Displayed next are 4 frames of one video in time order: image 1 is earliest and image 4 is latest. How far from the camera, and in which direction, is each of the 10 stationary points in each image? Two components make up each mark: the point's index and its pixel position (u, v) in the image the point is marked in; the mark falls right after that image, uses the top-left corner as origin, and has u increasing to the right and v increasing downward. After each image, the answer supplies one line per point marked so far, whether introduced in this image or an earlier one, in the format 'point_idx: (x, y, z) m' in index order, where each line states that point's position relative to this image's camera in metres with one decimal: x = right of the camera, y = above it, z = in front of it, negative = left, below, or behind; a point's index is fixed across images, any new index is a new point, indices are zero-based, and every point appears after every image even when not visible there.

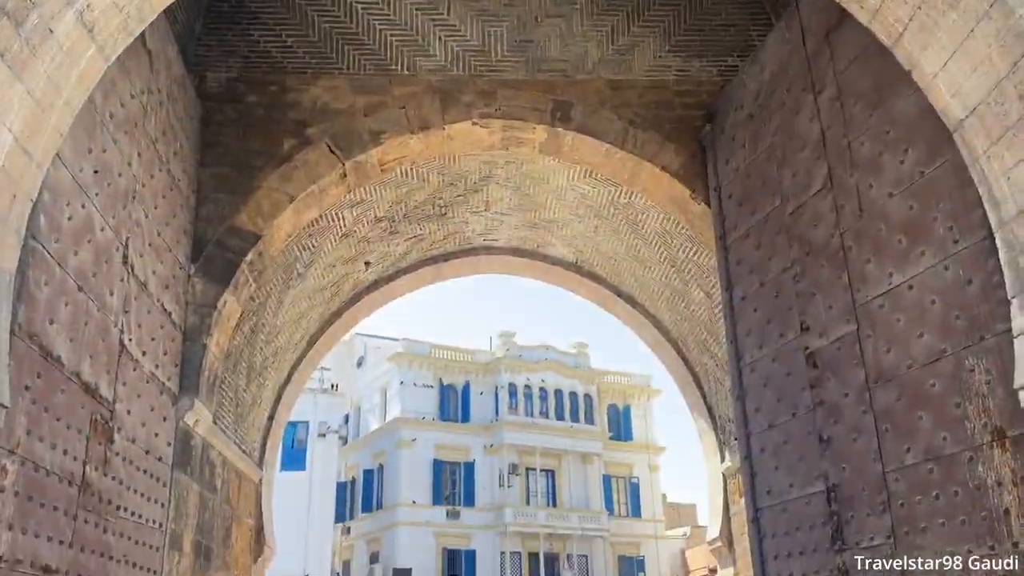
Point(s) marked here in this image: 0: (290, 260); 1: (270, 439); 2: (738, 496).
0: (-2.0, +0.3, +7.5) m
1: (-2.5, -1.6, +8.5) m
2: (+2.2, -2.0, +7.9) m
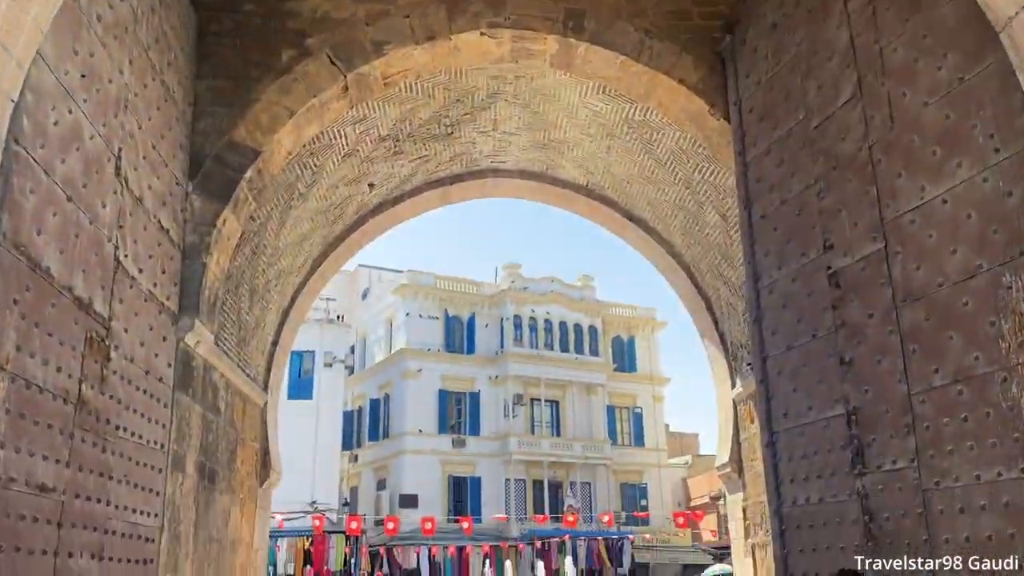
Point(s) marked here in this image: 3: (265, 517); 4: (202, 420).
0: (-1.9, +1.0, +7.3) m
1: (-2.4, -0.8, +8.4) m
2: (+2.2, -1.3, +7.8) m
3: (-2.4, -2.2, +8.1) m
4: (-2.4, -1.0, +6.3) m
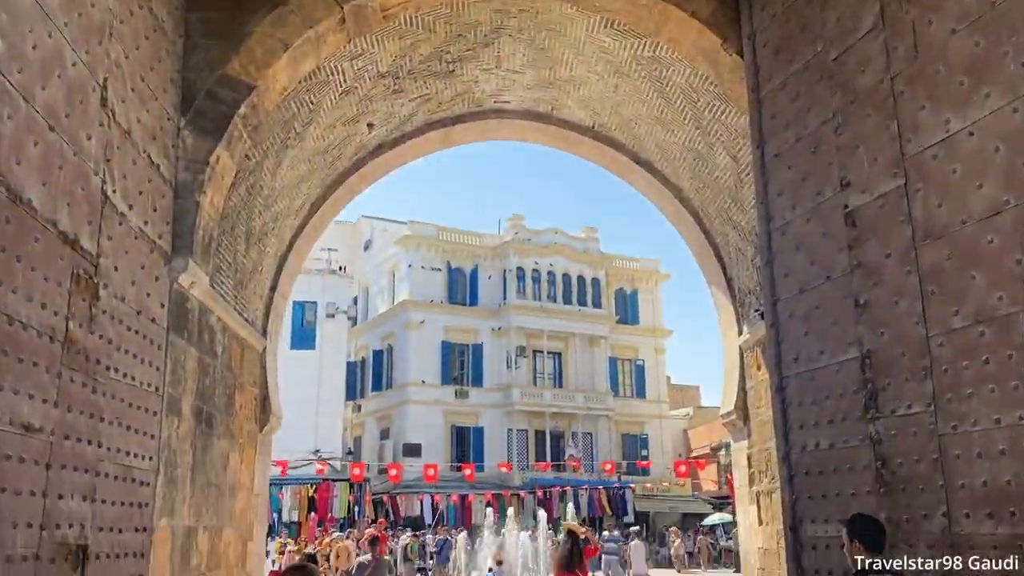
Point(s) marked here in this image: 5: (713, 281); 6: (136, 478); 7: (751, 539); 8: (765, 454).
0: (-1.9, +1.4, +7.0) m
1: (-2.4, -0.2, +8.3) m
2: (+2.3, -0.8, +7.7) m
3: (-2.4, -1.7, +8.0) m
4: (-2.3, -0.6, +6.1) m
5: (+2.1, +0.1, +8.6) m
6: (-2.3, -1.1, +5.0) m
7: (+2.3, -2.4, +7.8) m
8: (+2.3, -1.5, +7.5) m
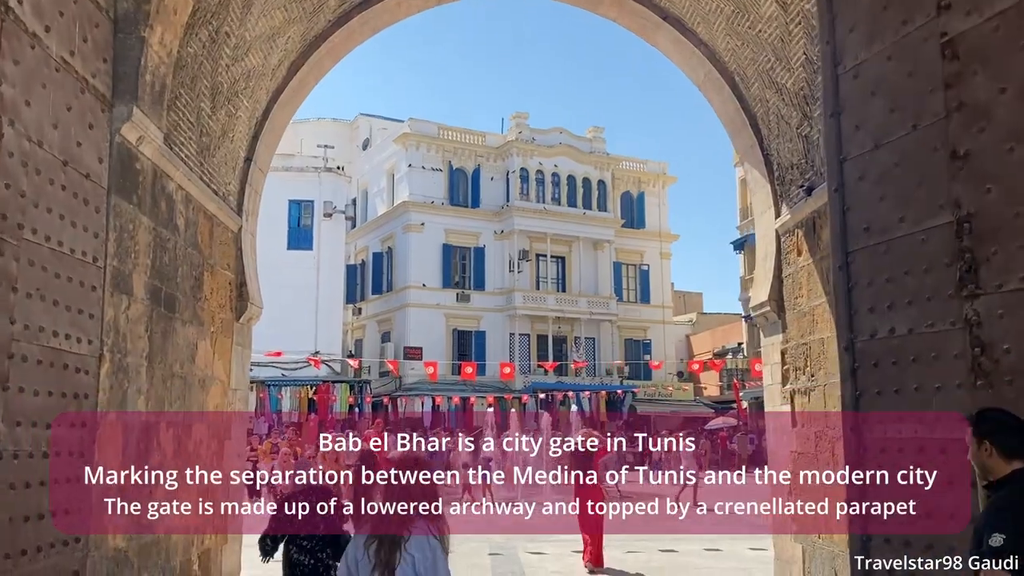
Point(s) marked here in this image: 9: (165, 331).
0: (-1.8, +2.4, +5.9) m
1: (-2.3, +0.9, +7.3) m
2: (+2.3, +0.3, +6.8) m
3: (-2.3, -0.6, +7.2) m
4: (-2.3, +0.3, +5.2) m
5: (+2.2, +1.2, +7.6) m
6: (-2.2, -0.4, +4.2) m
7: (+2.3, -1.3, +7.1) m
8: (+2.4, -0.5, +6.7) m
9: (-2.3, -0.3, +5.4) m
